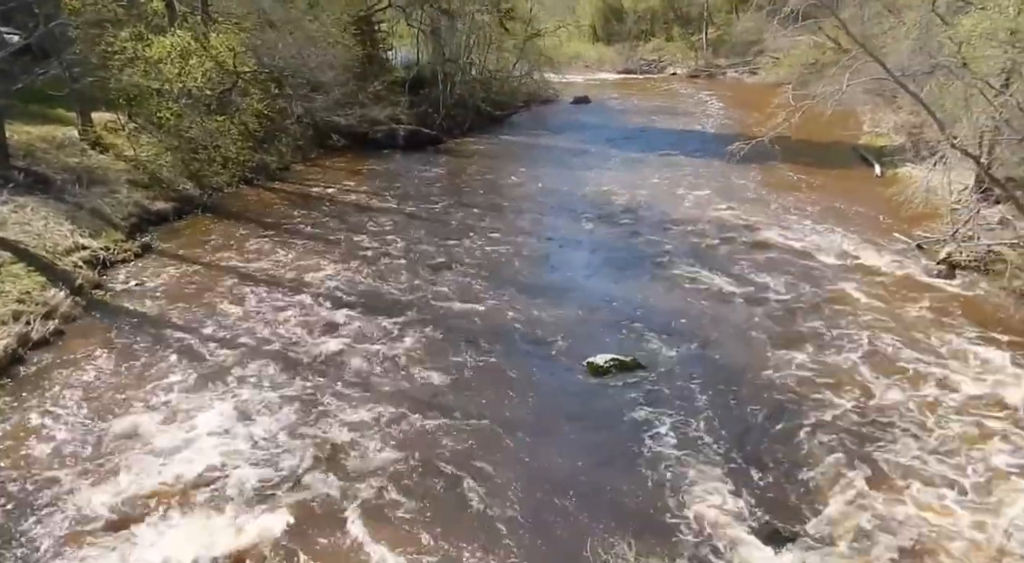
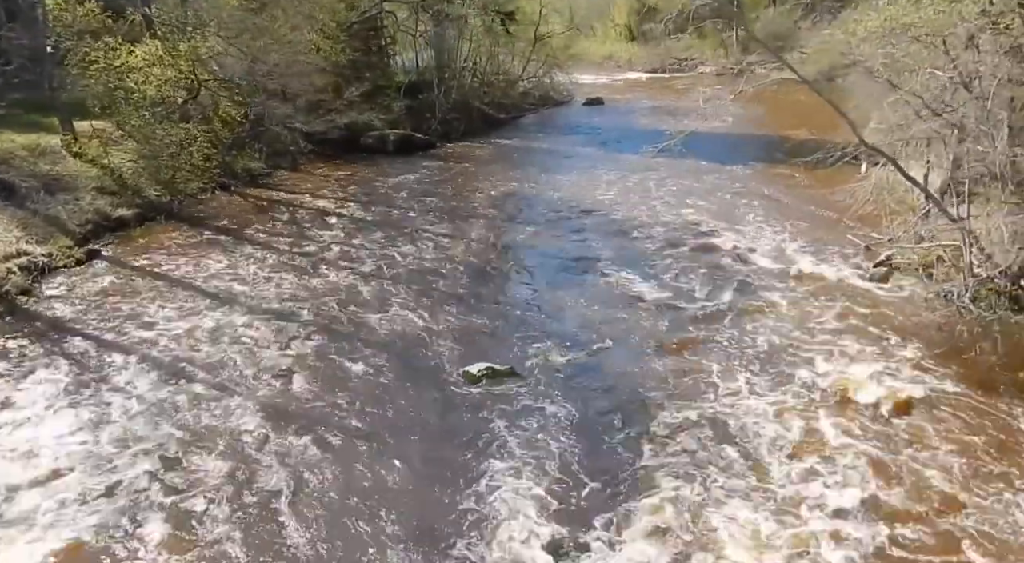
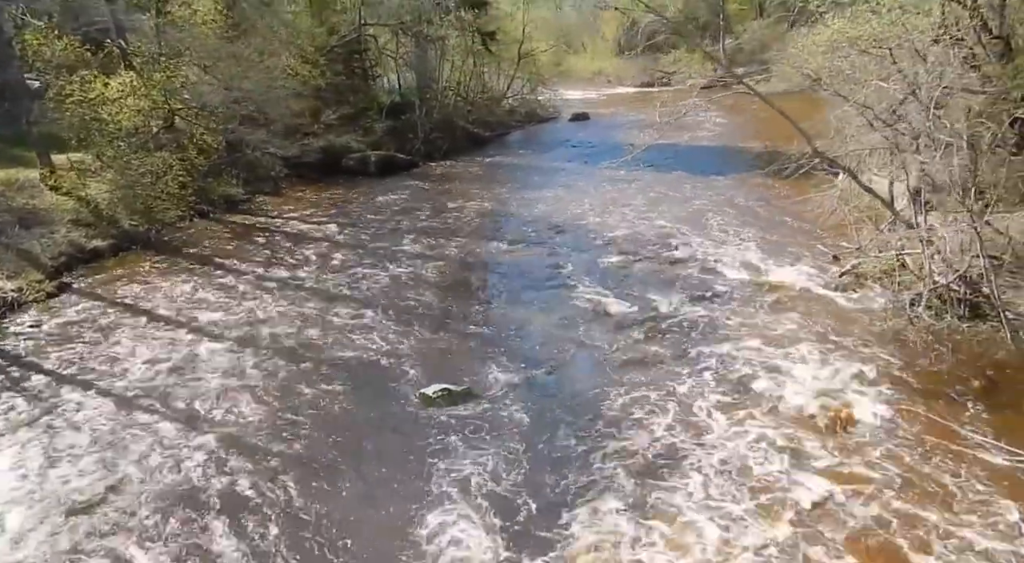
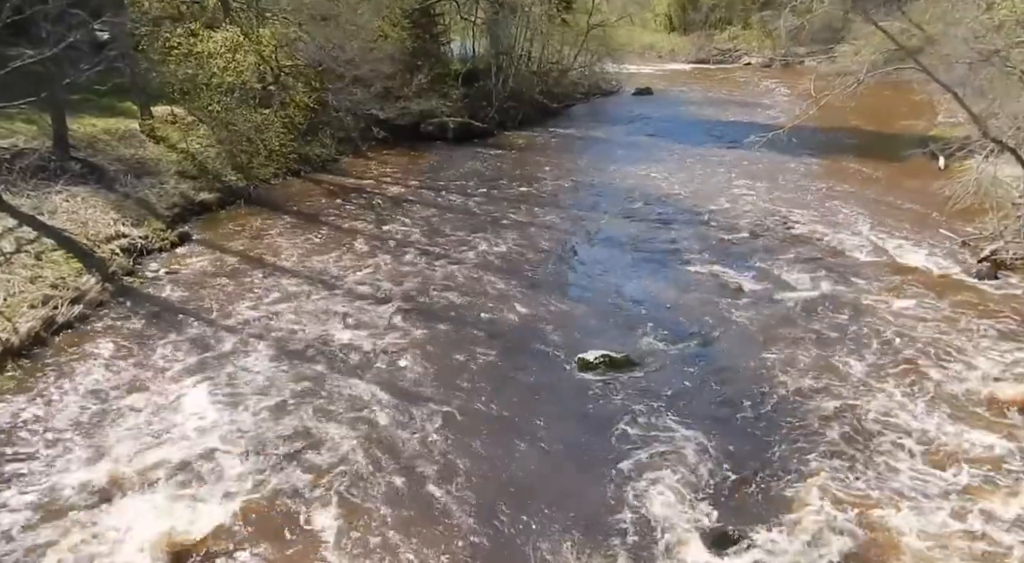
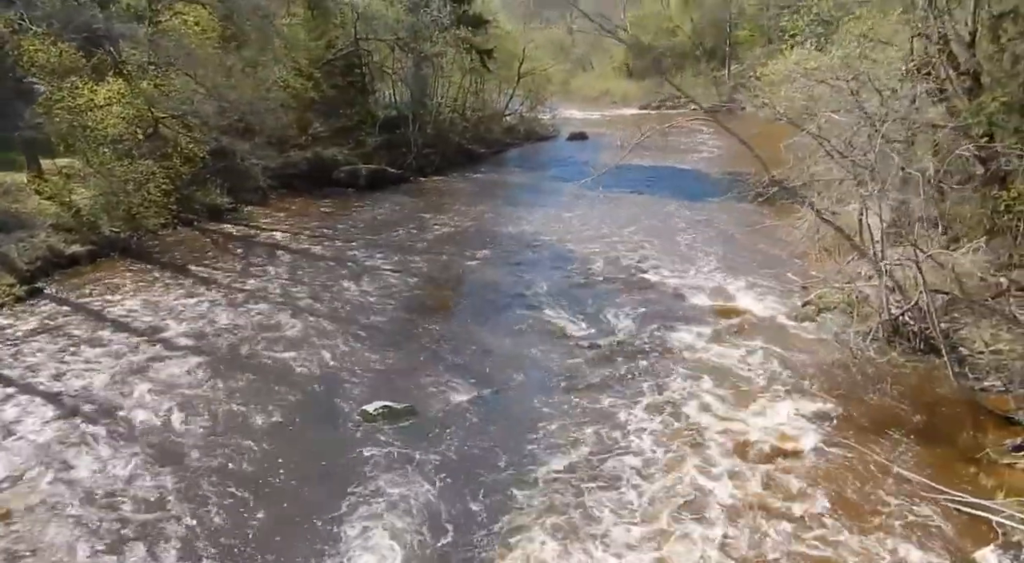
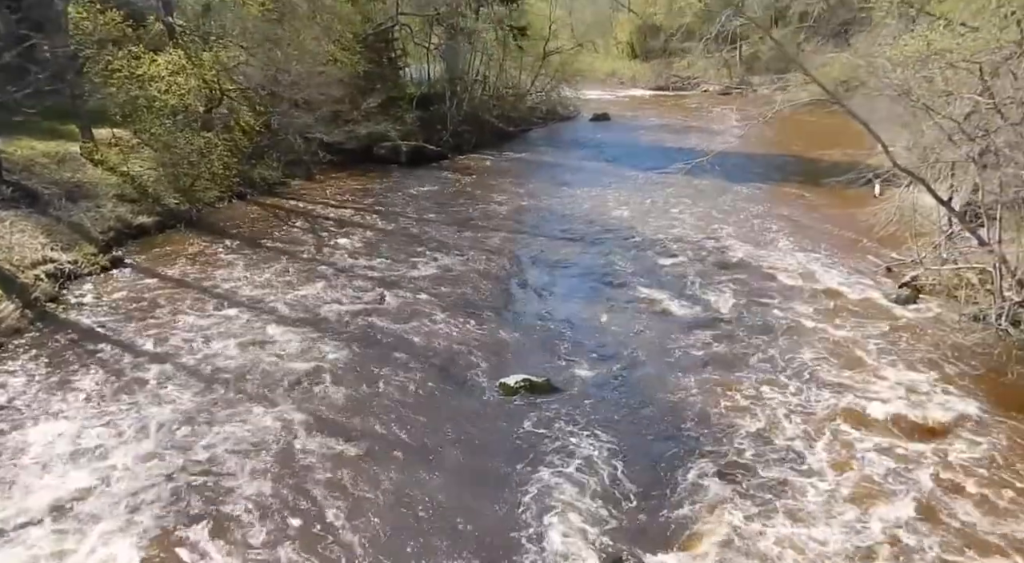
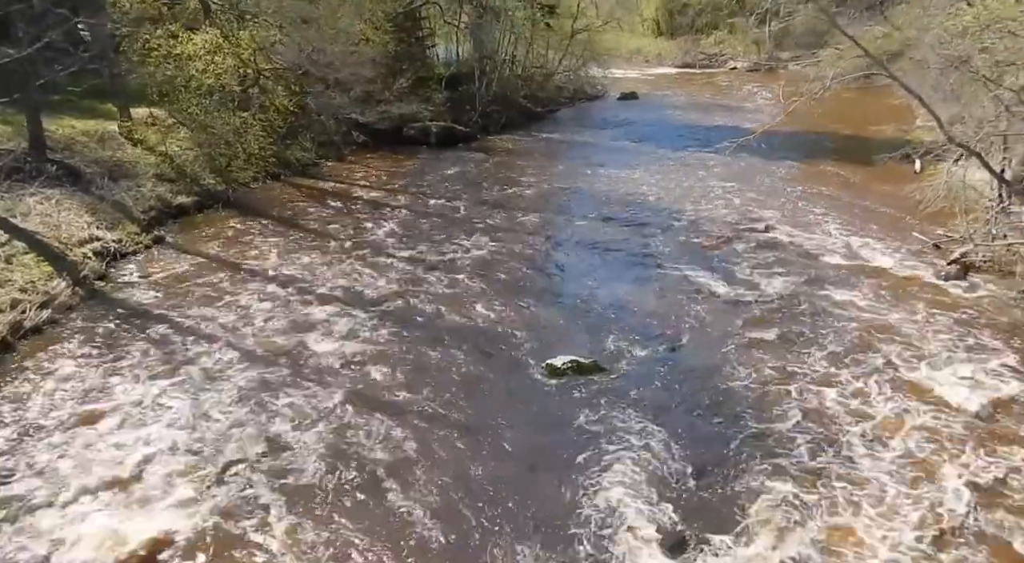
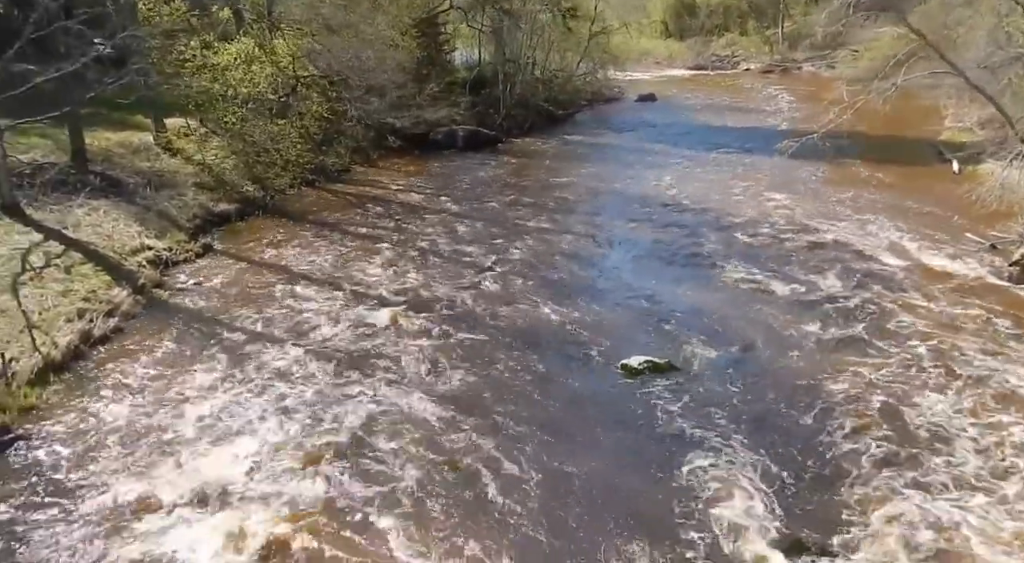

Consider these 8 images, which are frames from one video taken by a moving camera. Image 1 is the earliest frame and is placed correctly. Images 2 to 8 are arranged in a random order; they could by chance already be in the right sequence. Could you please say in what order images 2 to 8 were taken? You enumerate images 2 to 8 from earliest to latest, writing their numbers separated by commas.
8, 4, 7, 6, 2, 3, 5
